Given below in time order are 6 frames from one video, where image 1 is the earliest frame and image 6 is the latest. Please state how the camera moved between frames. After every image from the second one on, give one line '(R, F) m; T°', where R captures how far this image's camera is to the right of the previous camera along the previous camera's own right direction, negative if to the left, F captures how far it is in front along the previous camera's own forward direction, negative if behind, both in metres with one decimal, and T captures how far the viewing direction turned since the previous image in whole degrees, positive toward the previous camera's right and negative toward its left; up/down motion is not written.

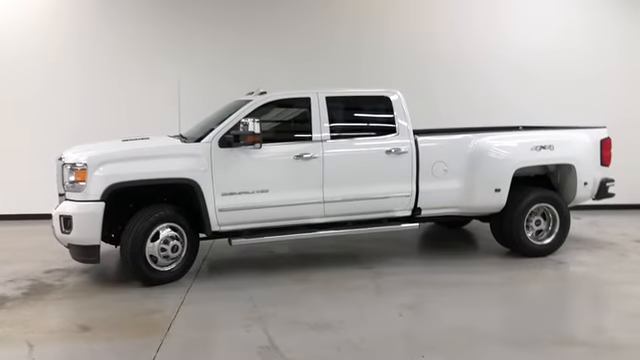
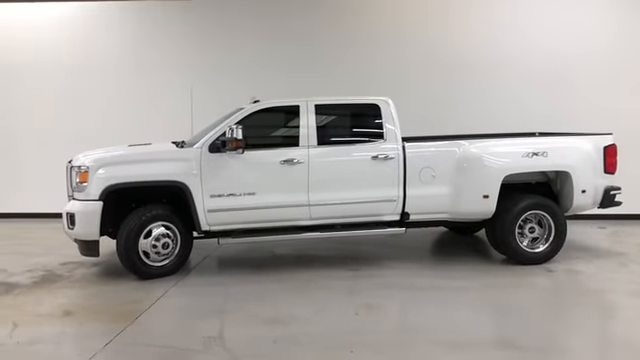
(+0.8, -0.1) m; -7°
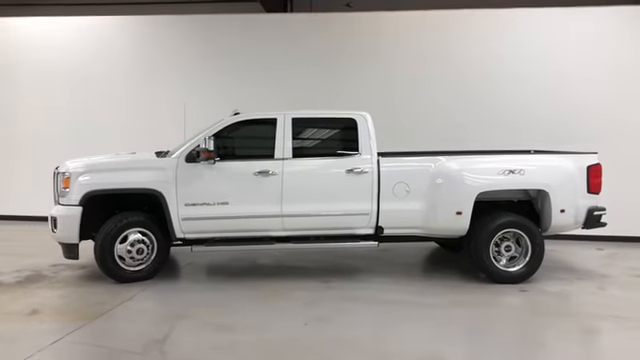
(+0.7, -0.1) m; -4°
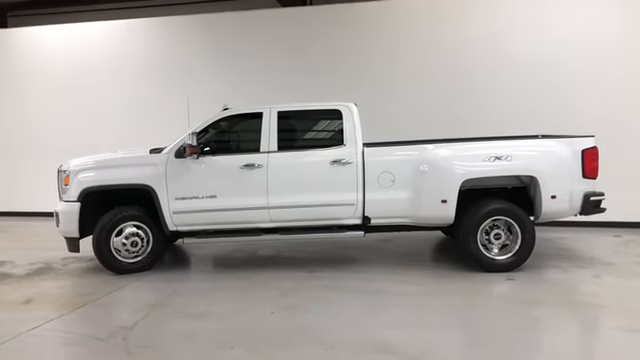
(+0.7, 0.0) m; -5°
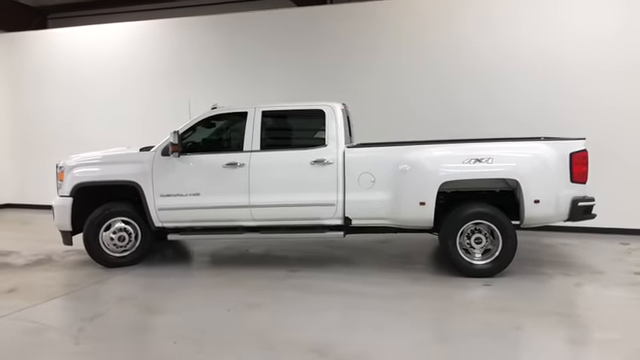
(+0.7, 0.0) m; -5°
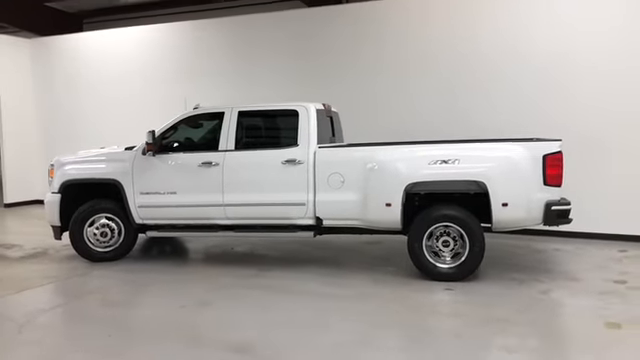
(+0.8, 0.0) m; -5°
